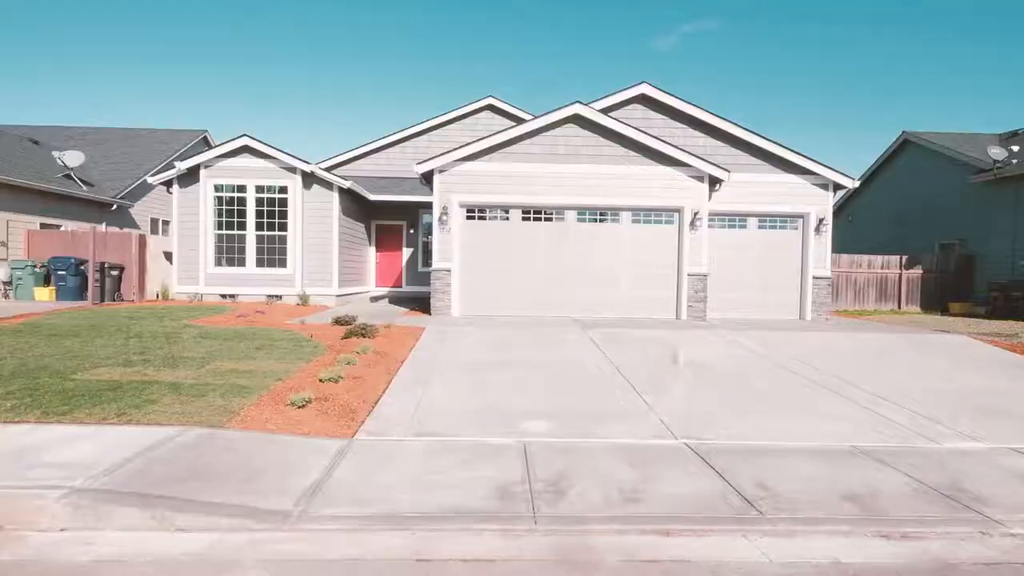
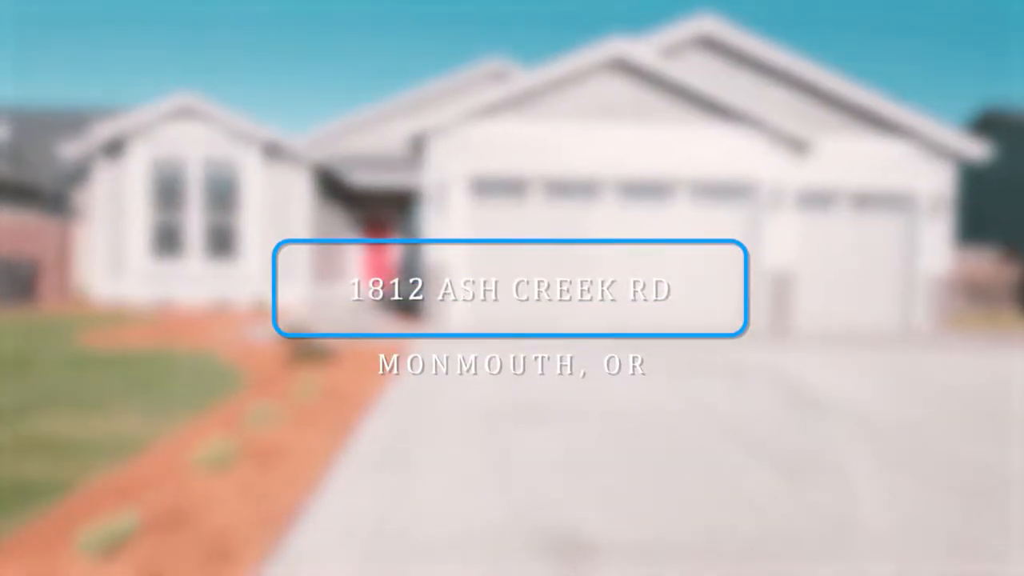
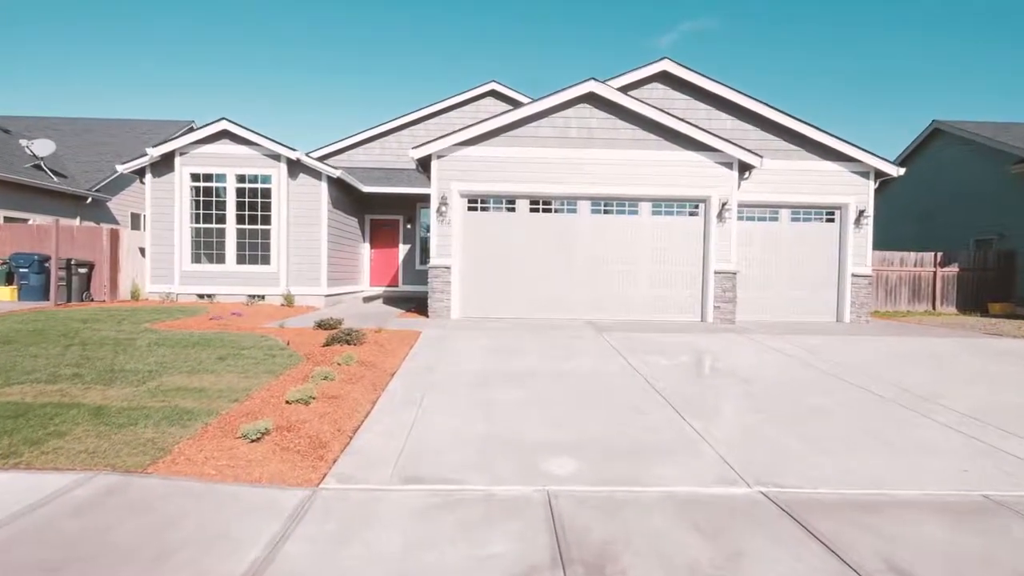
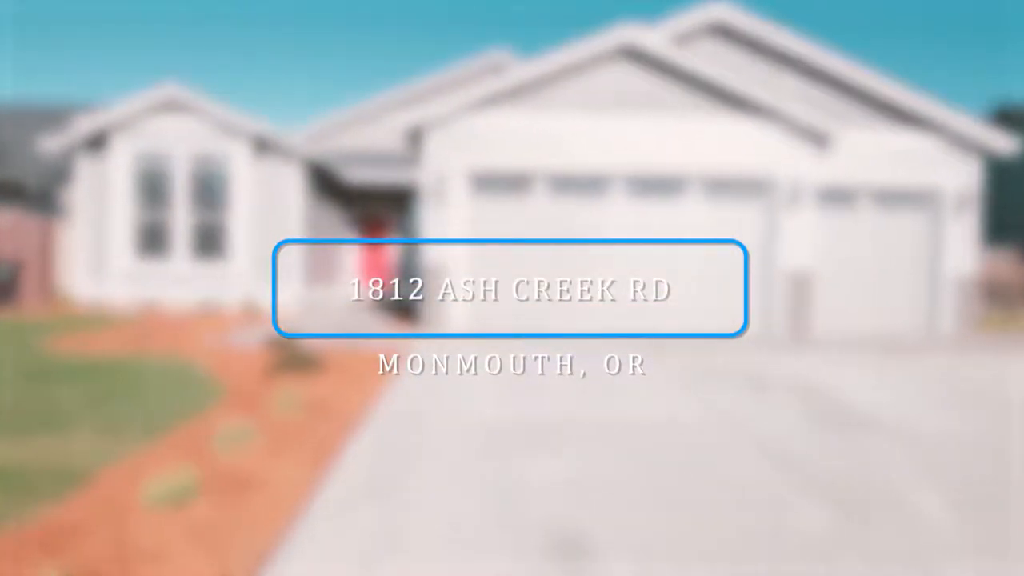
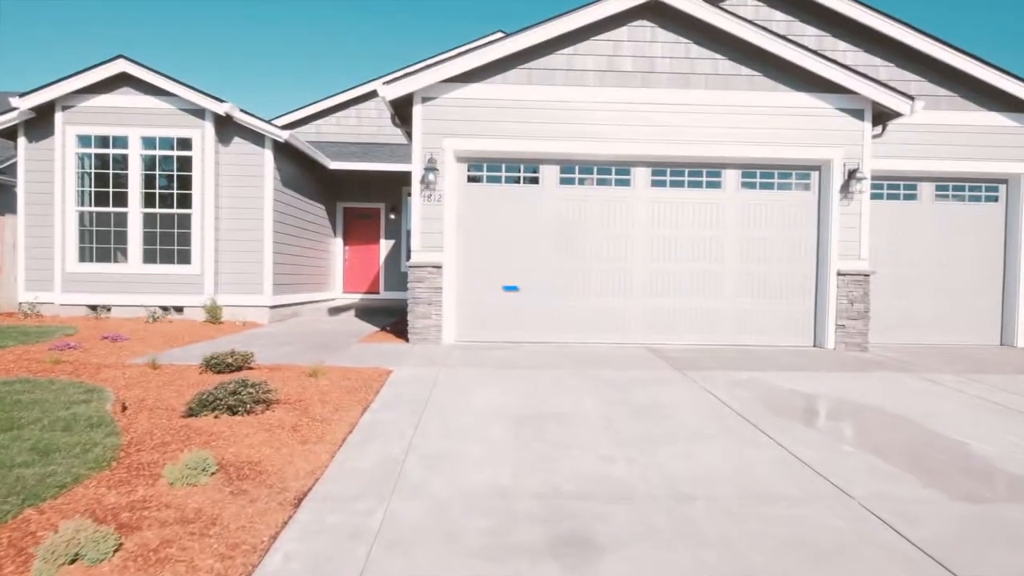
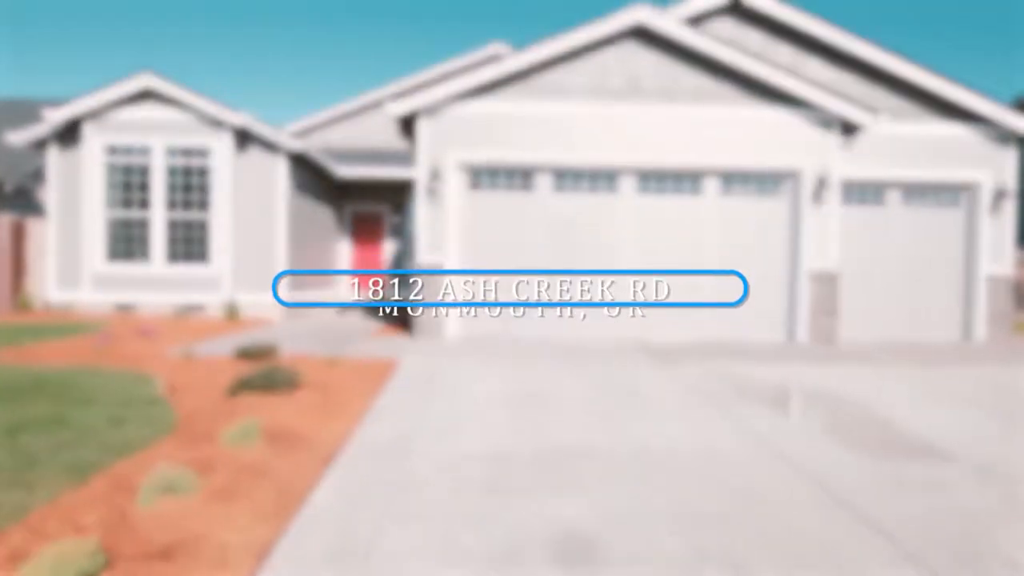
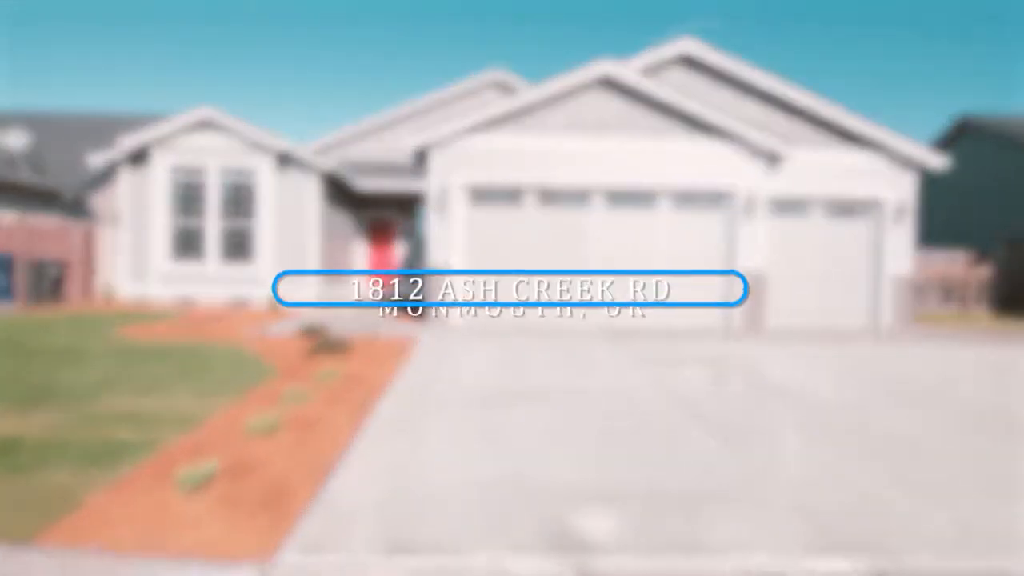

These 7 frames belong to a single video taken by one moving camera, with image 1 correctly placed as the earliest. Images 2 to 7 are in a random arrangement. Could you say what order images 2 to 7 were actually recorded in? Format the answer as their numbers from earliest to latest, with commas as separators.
3, 7, 2, 4, 6, 5
